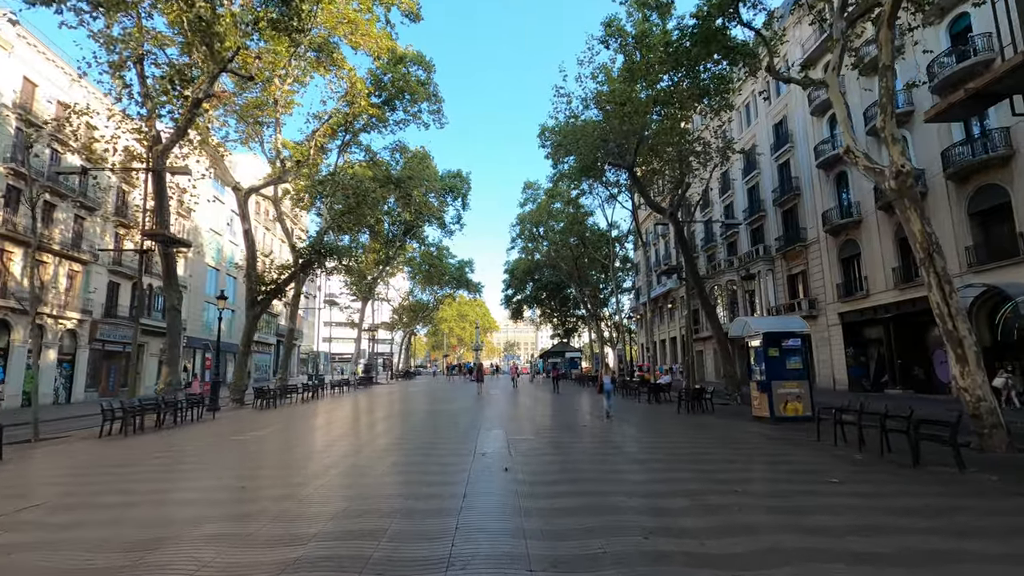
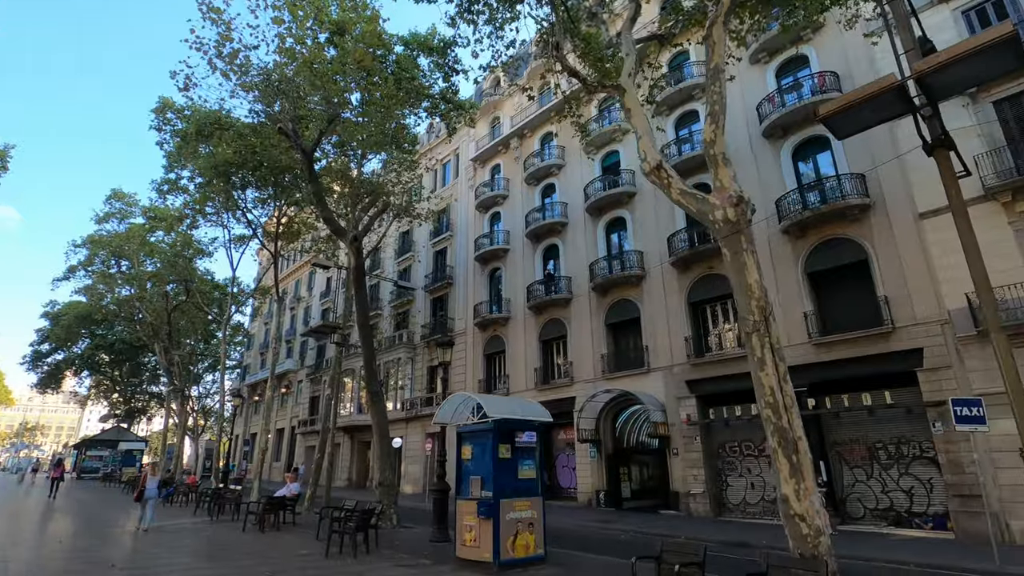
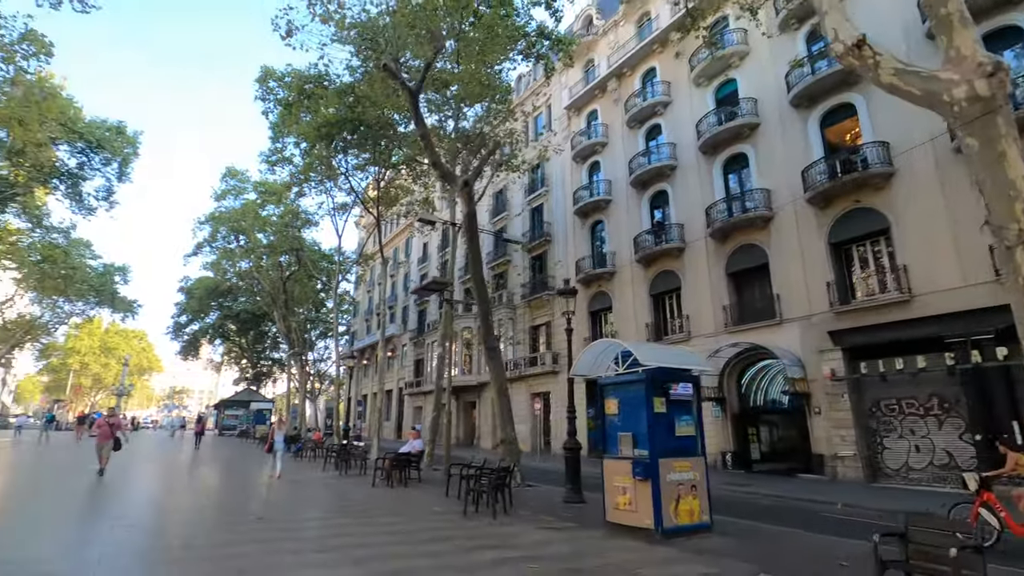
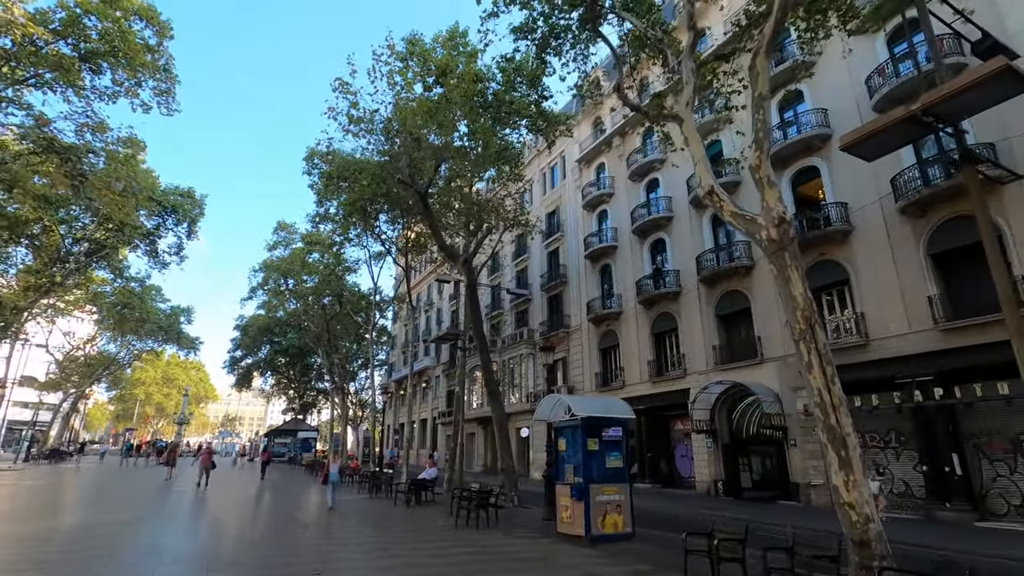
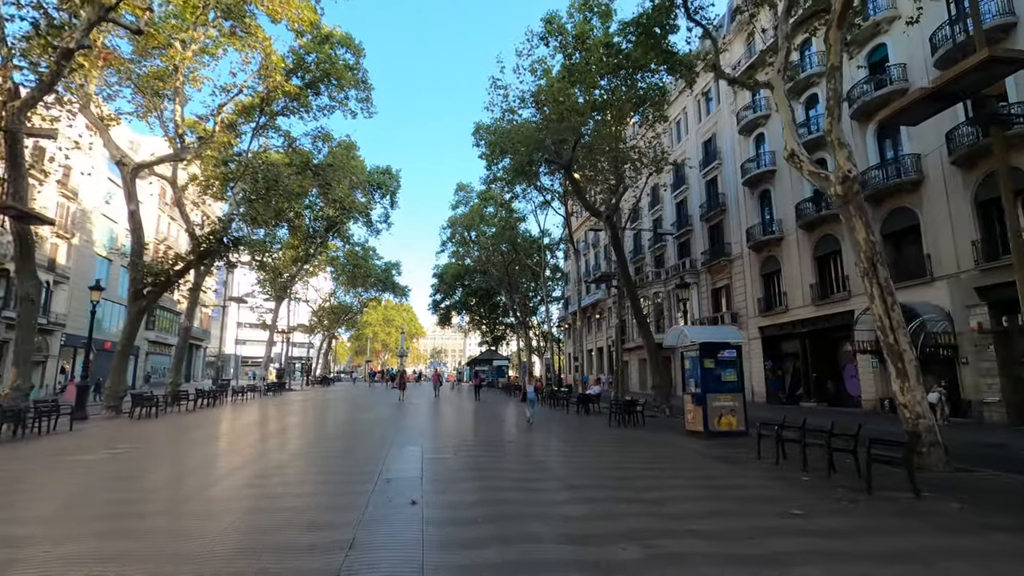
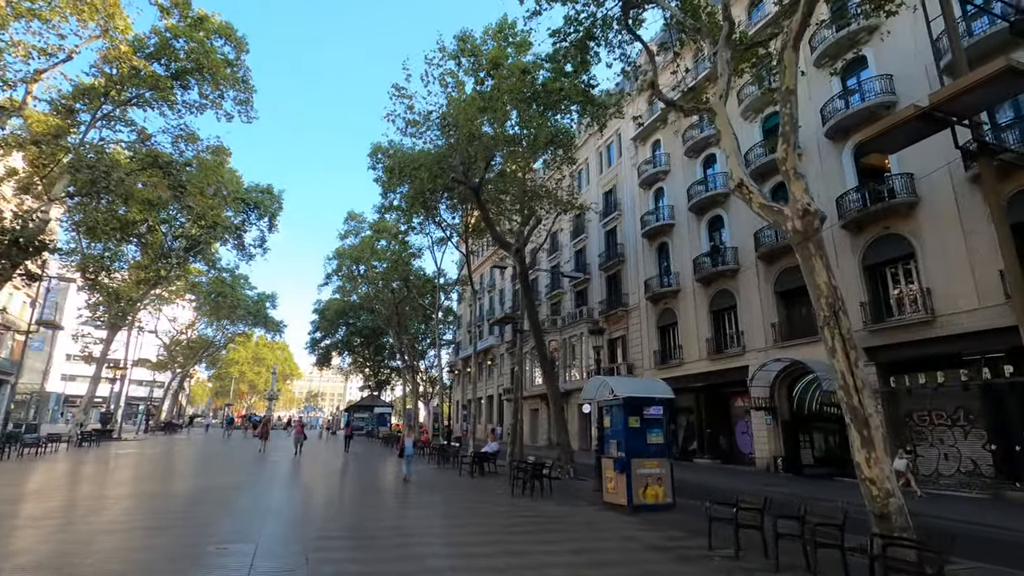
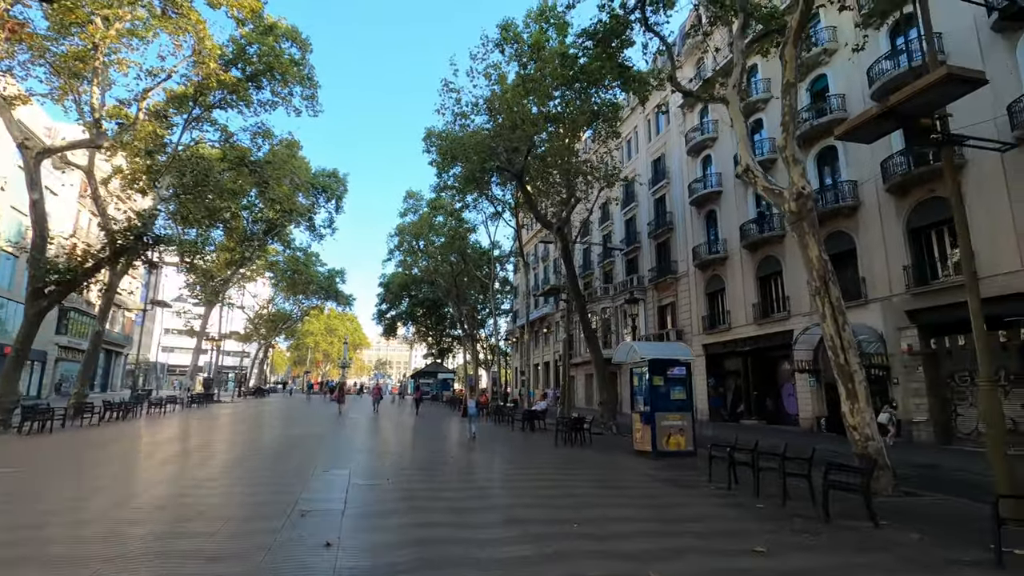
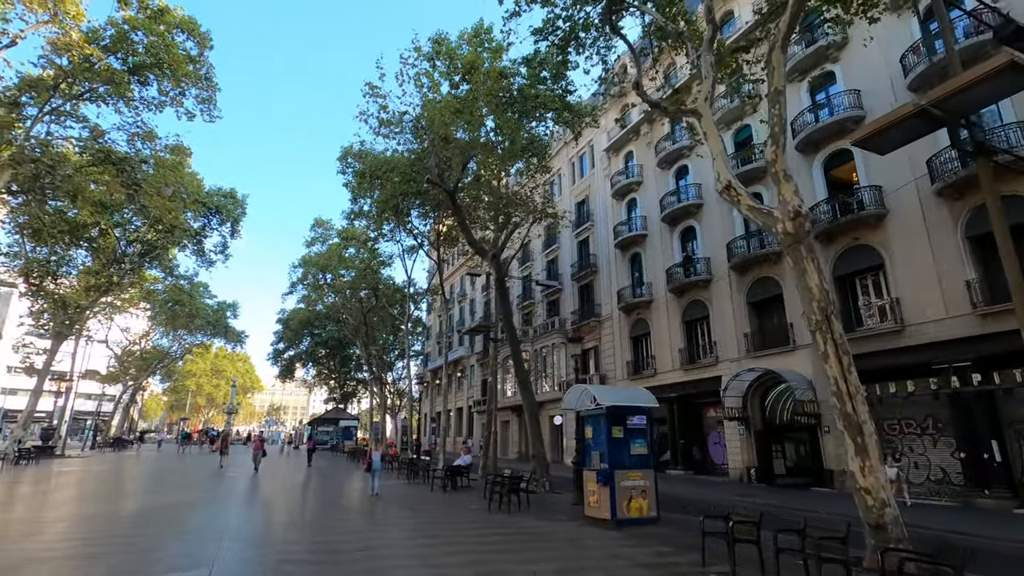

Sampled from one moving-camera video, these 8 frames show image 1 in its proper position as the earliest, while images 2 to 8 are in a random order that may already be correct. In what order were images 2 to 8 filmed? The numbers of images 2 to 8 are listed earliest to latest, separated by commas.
5, 7, 6, 8, 4, 2, 3
